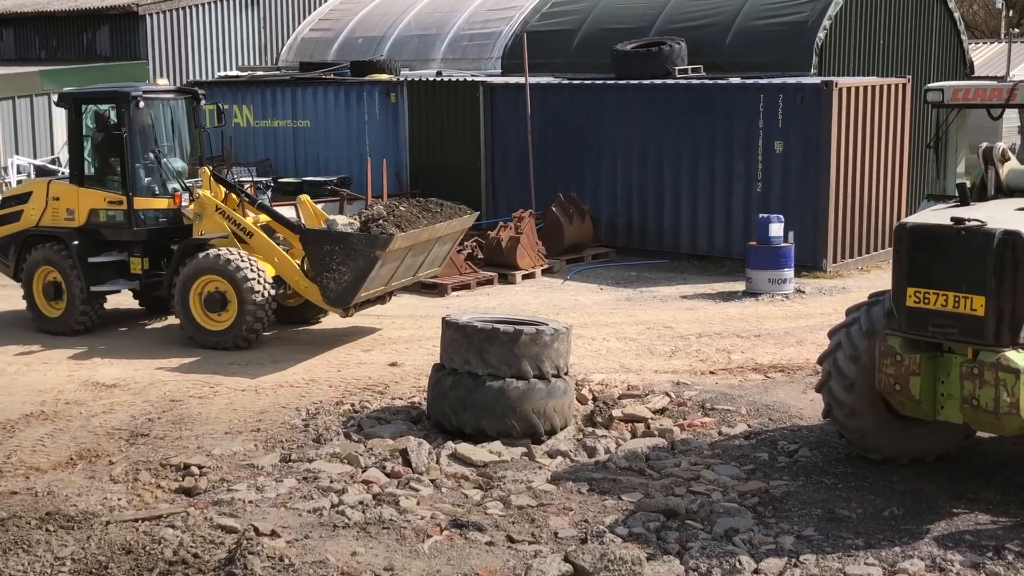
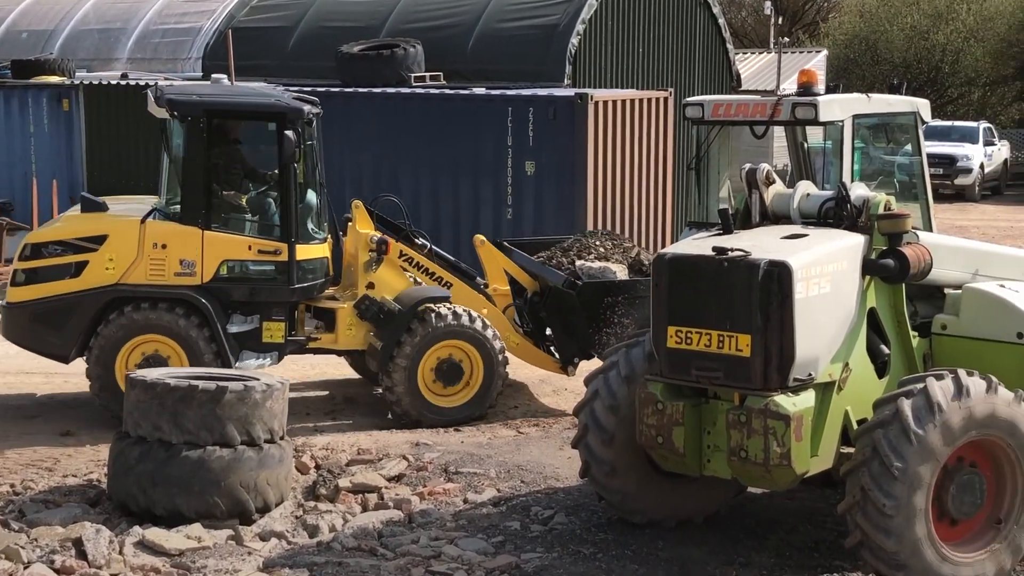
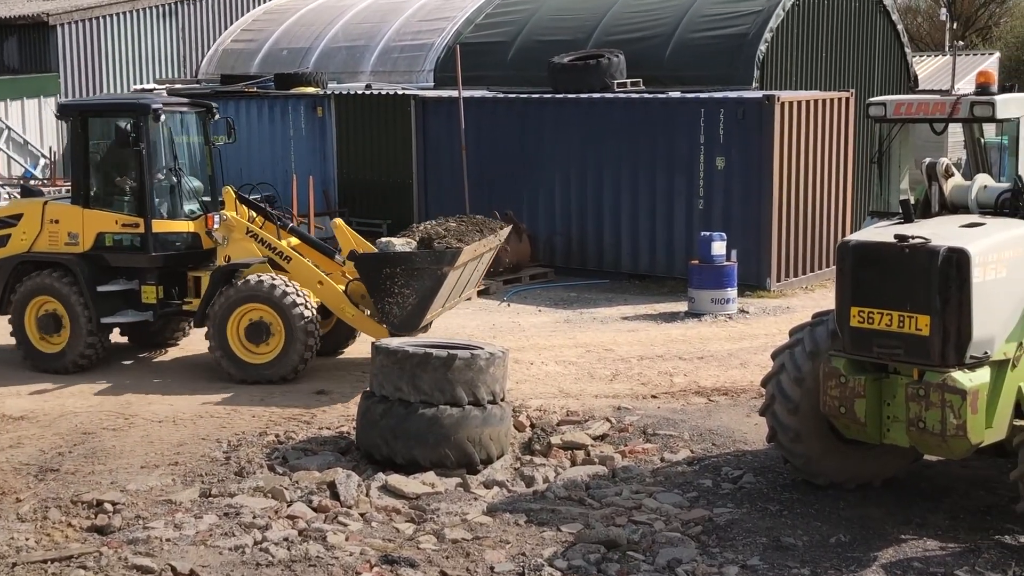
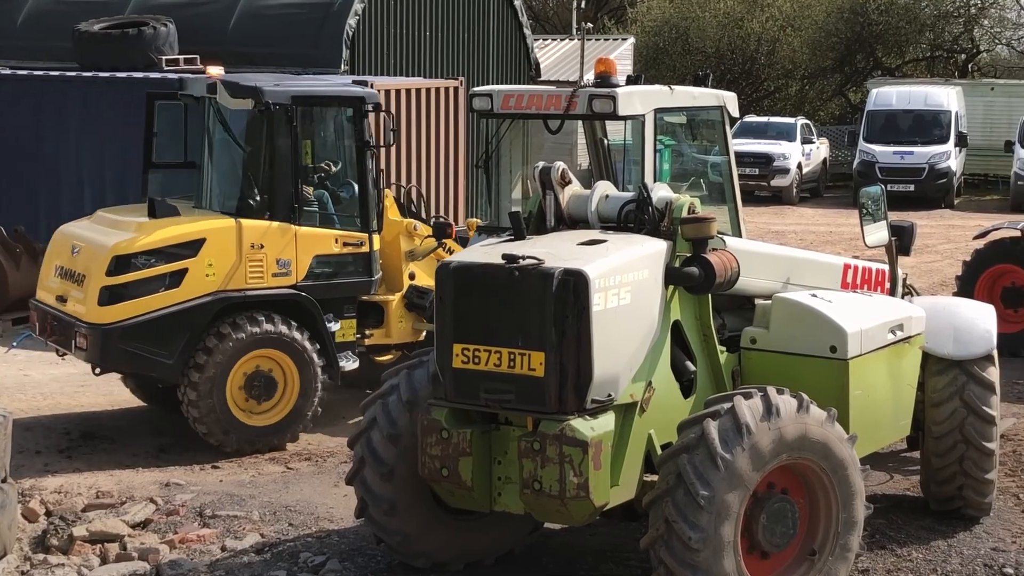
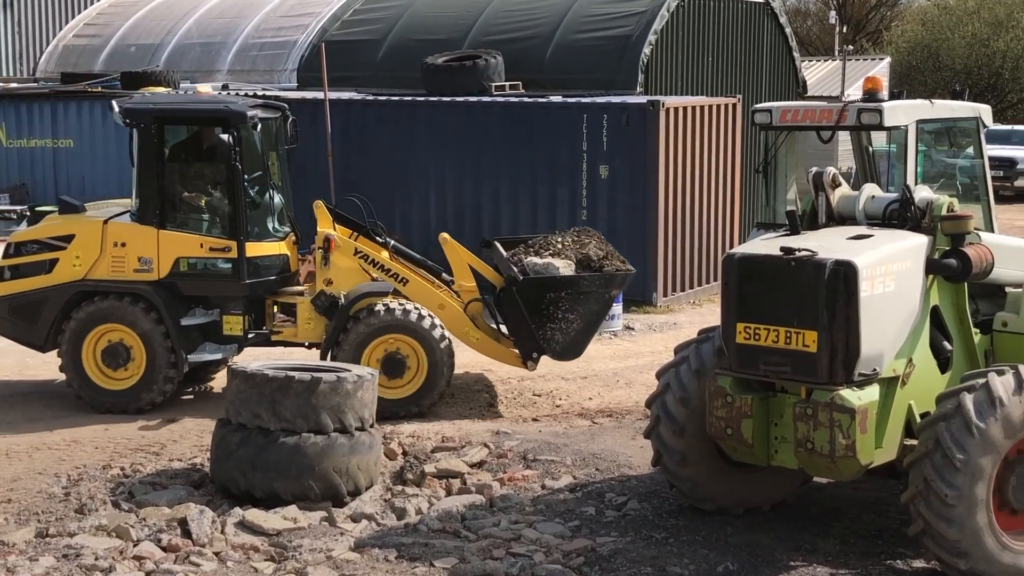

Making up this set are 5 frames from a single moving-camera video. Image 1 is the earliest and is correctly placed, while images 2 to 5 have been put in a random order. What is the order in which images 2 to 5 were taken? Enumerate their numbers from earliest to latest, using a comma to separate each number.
3, 5, 2, 4
